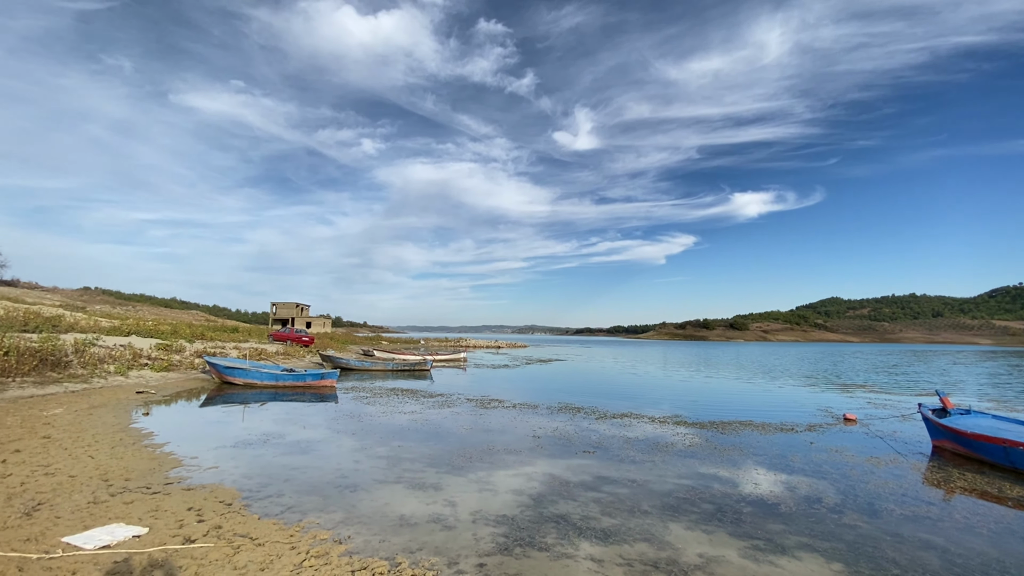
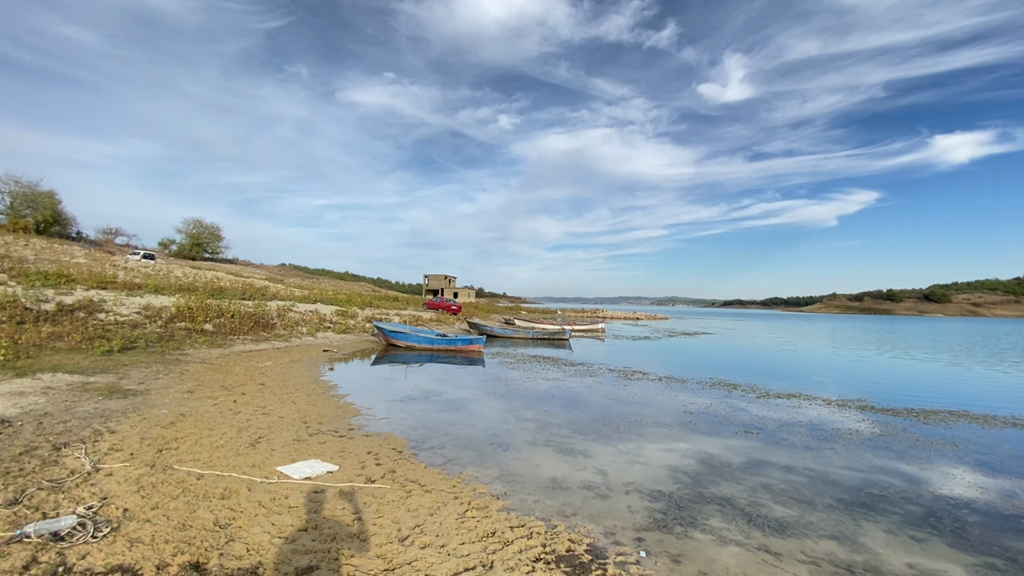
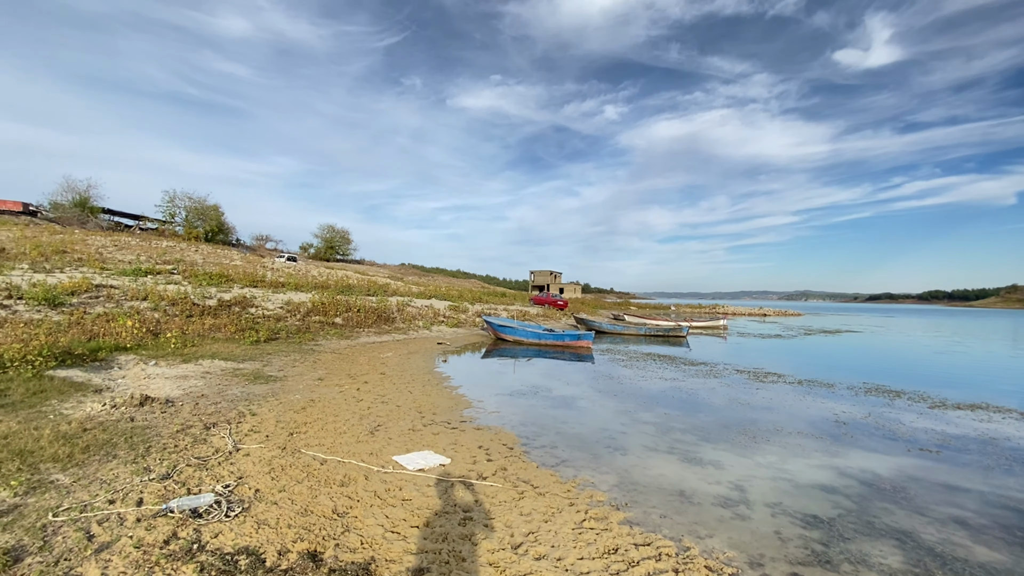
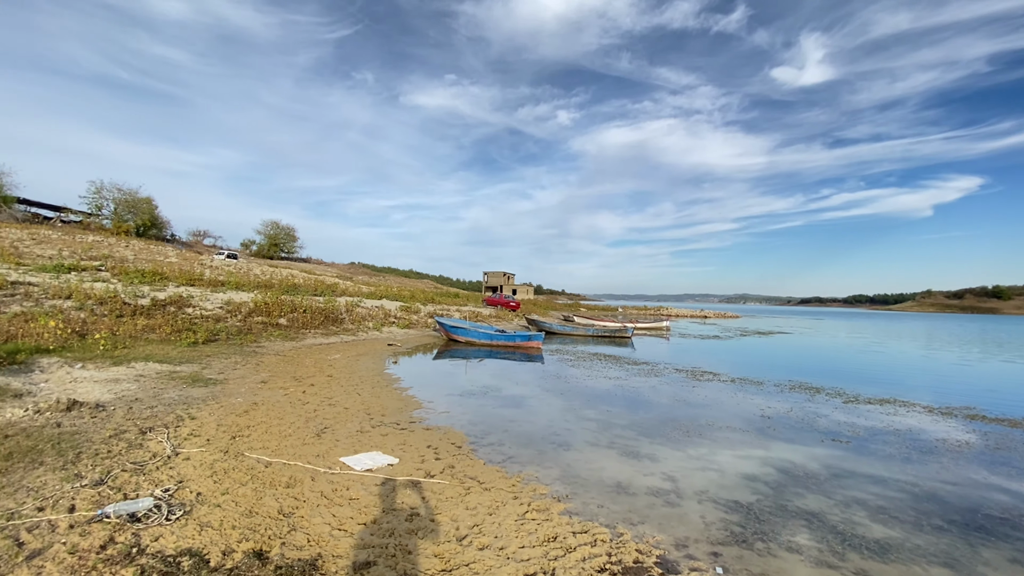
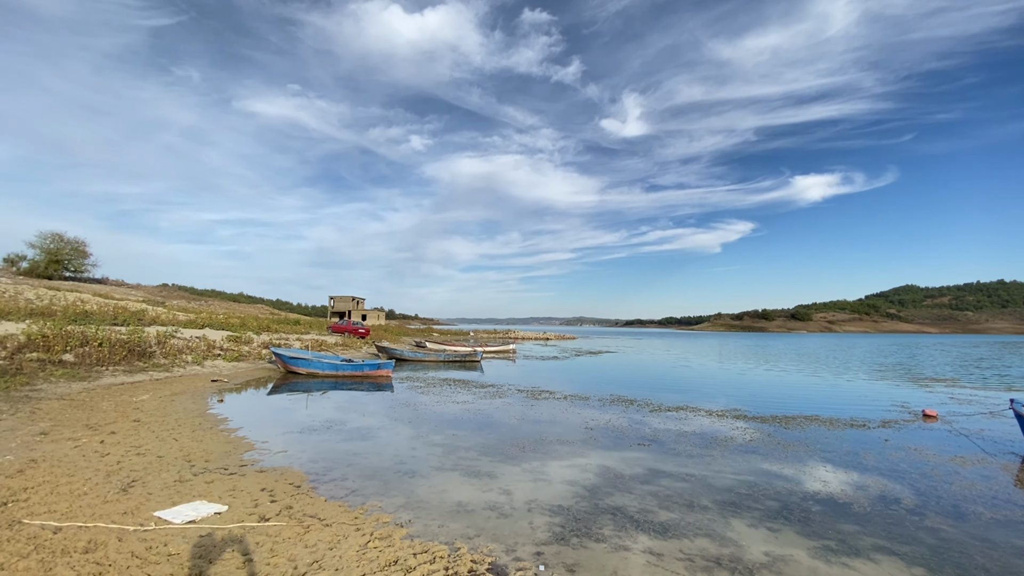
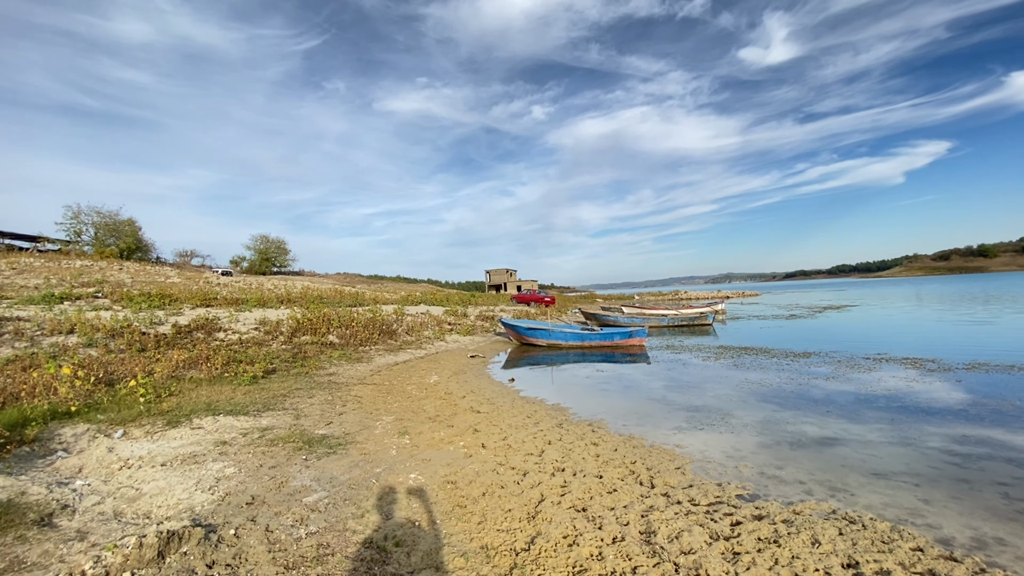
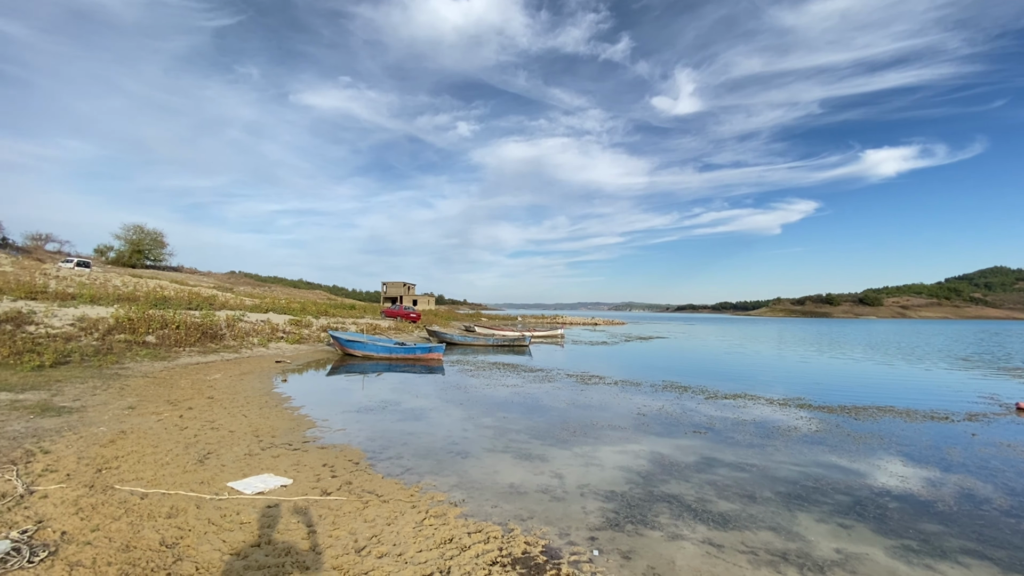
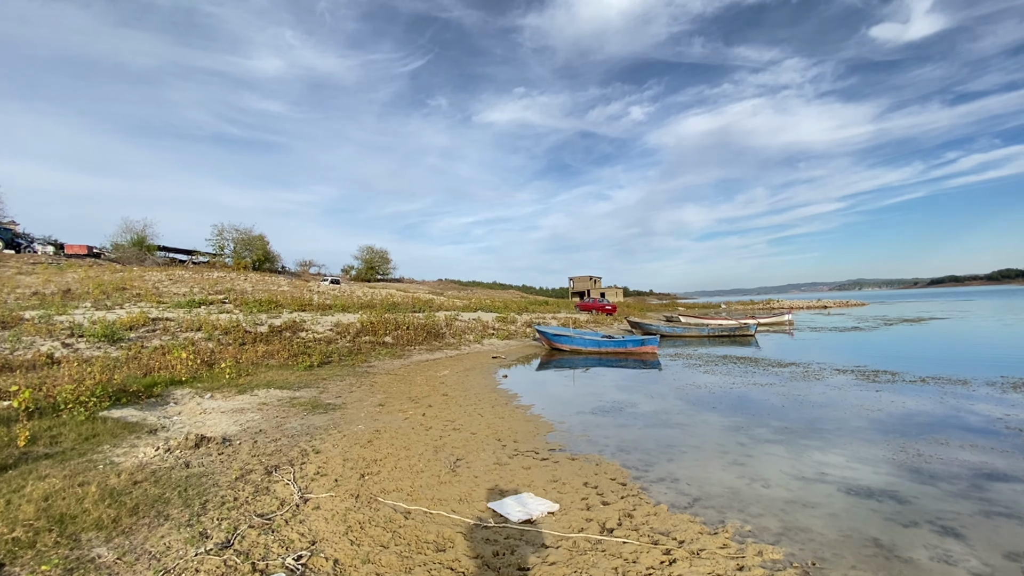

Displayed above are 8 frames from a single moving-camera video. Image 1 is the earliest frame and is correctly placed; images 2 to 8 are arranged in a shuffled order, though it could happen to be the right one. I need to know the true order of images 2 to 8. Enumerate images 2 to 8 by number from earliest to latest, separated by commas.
5, 7, 2, 4, 3, 8, 6
